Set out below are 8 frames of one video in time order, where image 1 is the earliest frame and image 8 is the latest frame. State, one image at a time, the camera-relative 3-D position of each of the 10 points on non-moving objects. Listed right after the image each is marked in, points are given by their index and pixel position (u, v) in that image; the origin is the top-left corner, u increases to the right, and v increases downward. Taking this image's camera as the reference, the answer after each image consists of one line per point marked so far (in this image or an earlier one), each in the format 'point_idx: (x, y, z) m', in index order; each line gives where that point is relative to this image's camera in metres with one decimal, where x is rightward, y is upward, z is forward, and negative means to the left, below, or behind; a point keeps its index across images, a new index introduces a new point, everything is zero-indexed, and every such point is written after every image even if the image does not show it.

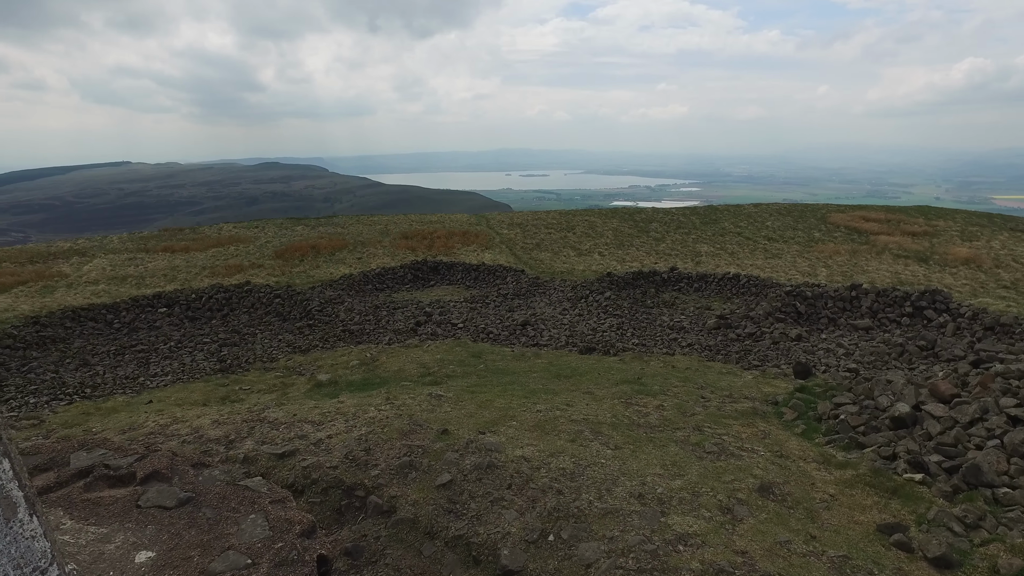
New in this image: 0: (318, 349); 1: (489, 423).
0: (-4.4, -1.4, +16.2) m
1: (-0.2, -1.5, +7.6) m
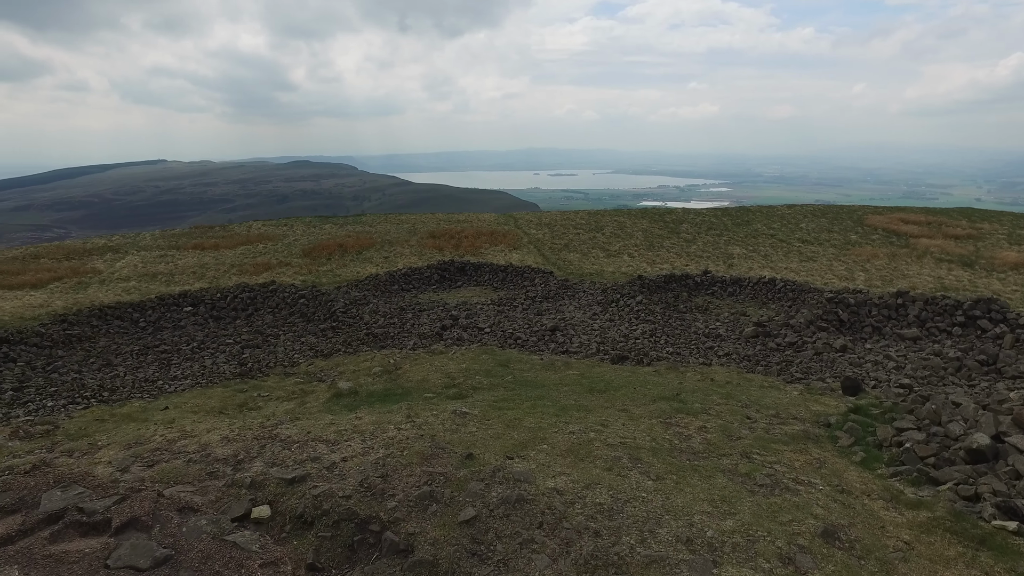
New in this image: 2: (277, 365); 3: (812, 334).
0: (-3.8, -1.4, +15.7) m
1: (+0.1, -1.6, +7.0) m
2: (-5.0, -1.6, +15.0) m
3: (+7.1, -1.1, +16.6) m
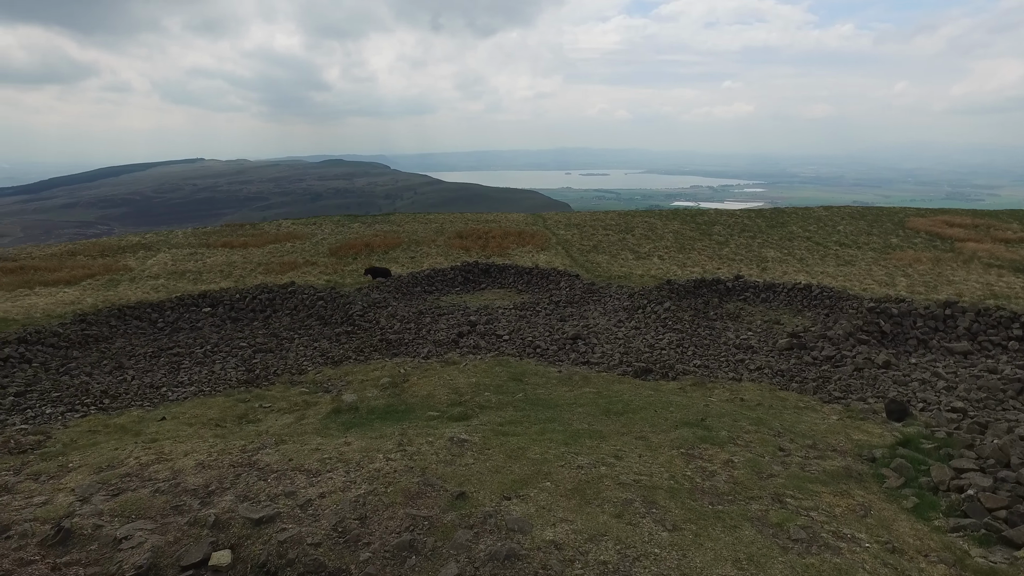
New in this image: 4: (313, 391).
0: (-3.4, -1.6, +15.1) m
1: (0.0, -1.7, +6.2) m
2: (-4.7, -1.7, +14.4) m
3: (+7.5, -1.3, +15.5) m
4: (-3.6, -1.9, +12.8) m
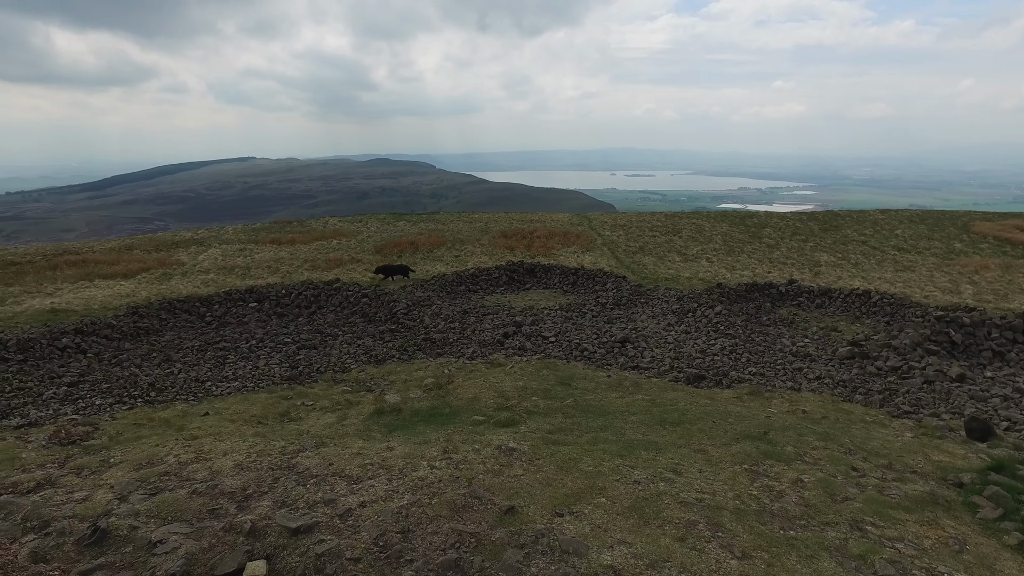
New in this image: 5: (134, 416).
0: (-2.5, -1.5, +14.8) m
1: (+0.5, -1.7, +5.8) m
2: (-3.7, -1.7, +14.3) m
3: (+8.5, -1.5, +14.7) m
4: (-2.8, -1.8, +12.6) m
5: (-6.1, -2.1, +11.3) m
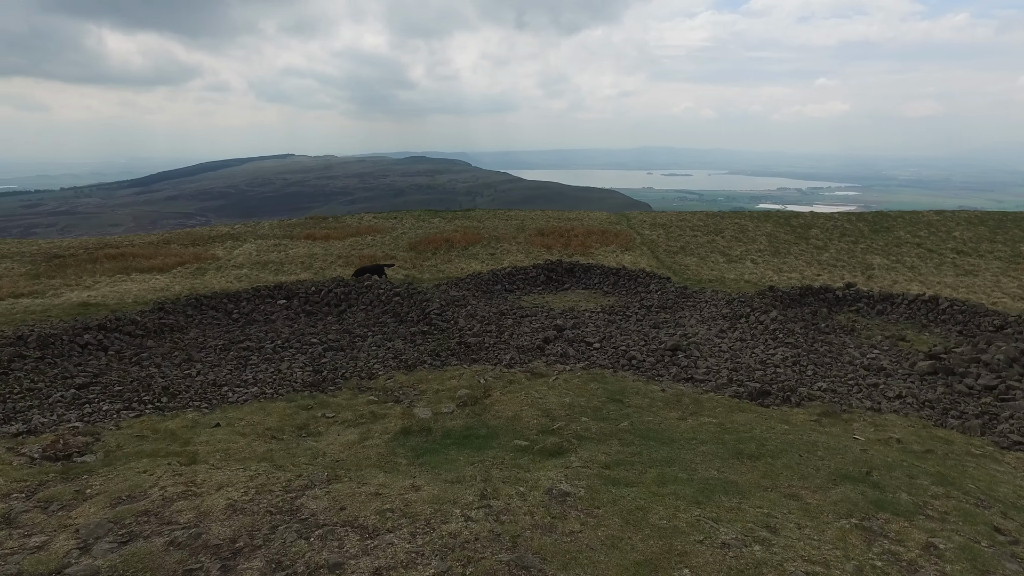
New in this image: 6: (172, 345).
0: (-1.7, -1.5, +13.6) m
1: (+0.8, -1.8, +4.5) m
2: (-3.0, -1.7, +13.1) m
3: (+9.3, -1.6, +12.9) m
4: (-2.1, -1.8, +11.4) m
5: (-5.4, -2.0, +10.3) m
6: (-8.9, -1.5, +18.4) m
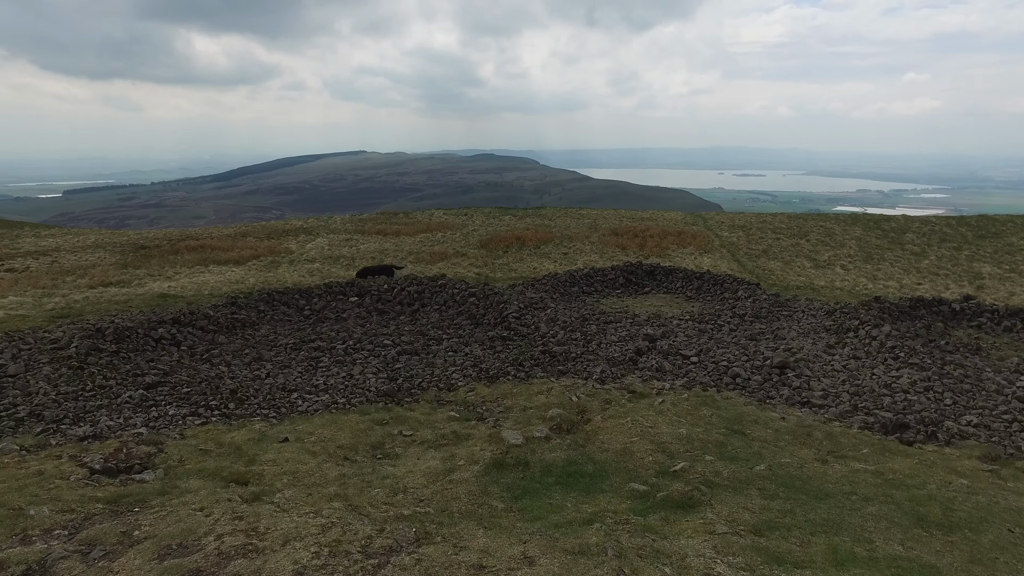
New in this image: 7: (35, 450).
0: (0.0, -1.6, +12.4) m
1: (+1.6, -2.0, +3.1) m
2: (-1.4, -1.7, +12.0) m
3: (+10.8, -2.0, +10.7) m
4: (-0.7, -1.9, +10.3) m
5: (-4.1, -2.0, +9.4) m
6: (-6.8, -1.4, +17.9) m
7: (-6.4, -2.1, +9.4) m
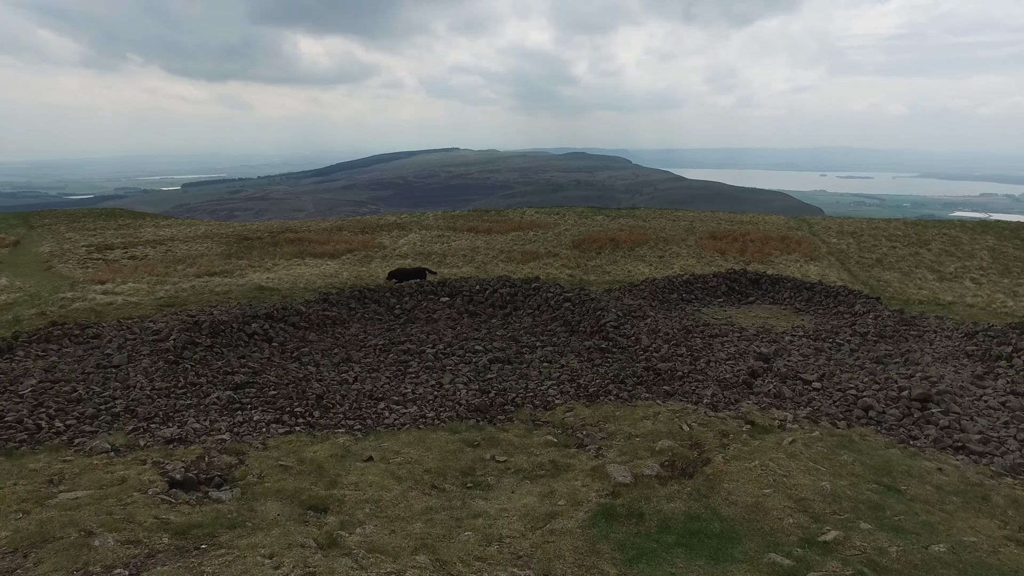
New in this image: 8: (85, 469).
0: (+1.6, -1.8, +11.4) m
1: (+2.1, -2.2, +1.9) m
2: (+0.2, -1.8, +11.1) m
3: (+12.1, -2.5, +8.4) m
4: (+0.7, -2.0, +9.3) m
5: (-2.8, -2.0, +8.9) m
6: (-4.5, -1.3, +17.6) m
7: (-5.1, -2.1, +9.2) m
8: (-5.1, -2.1, +8.3) m
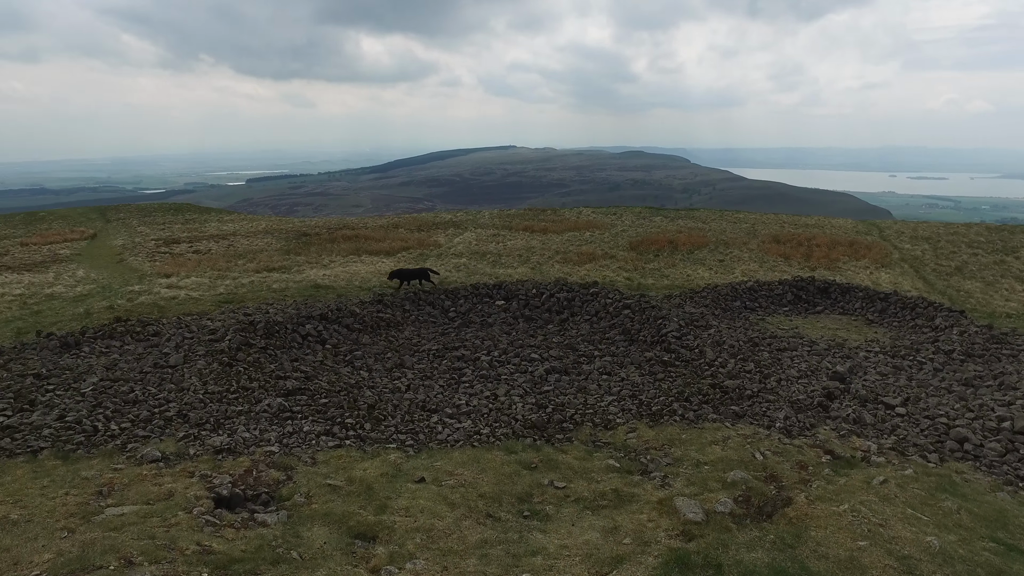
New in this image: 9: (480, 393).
0: (+2.5, -2.0, +10.7) m
1: (+2.2, -2.4, +1.2) m
2: (+1.1, -2.0, +10.5) m
3: (+12.7, -3.0, +6.9) m
4: (+1.4, -2.2, +8.7) m
5: (-2.1, -2.2, +8.6) m
6: (-3.1, -1.4, +17.3) m
7: (-4.3, -2.2, +9.0) m
8: (-4.4, -2.2, +8.2) m
9: (-0.6, -1.9, +12.5) m
